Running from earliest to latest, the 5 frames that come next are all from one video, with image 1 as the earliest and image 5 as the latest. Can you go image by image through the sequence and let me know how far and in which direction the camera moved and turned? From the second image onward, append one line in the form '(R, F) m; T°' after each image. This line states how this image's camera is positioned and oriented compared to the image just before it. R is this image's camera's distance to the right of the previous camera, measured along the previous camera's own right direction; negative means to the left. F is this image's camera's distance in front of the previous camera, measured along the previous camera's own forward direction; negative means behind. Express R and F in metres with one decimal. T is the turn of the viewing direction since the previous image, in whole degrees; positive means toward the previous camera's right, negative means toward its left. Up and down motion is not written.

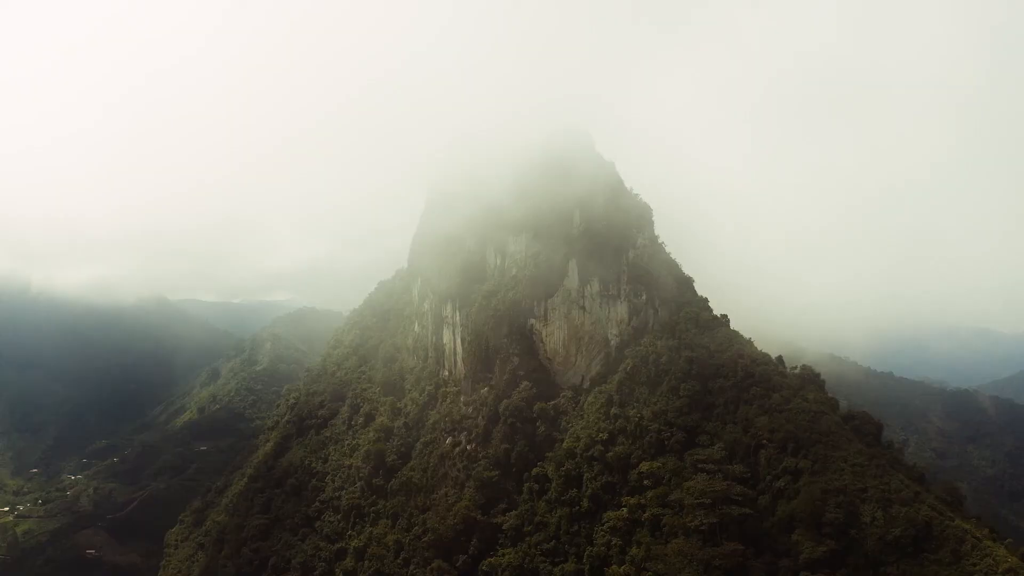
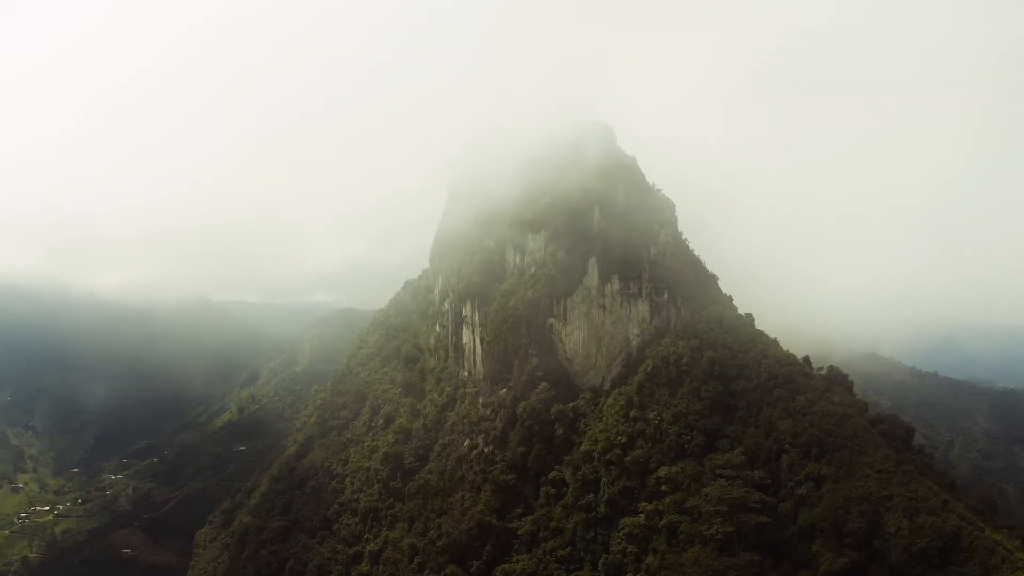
(+1.2, +0.8) m; -3°
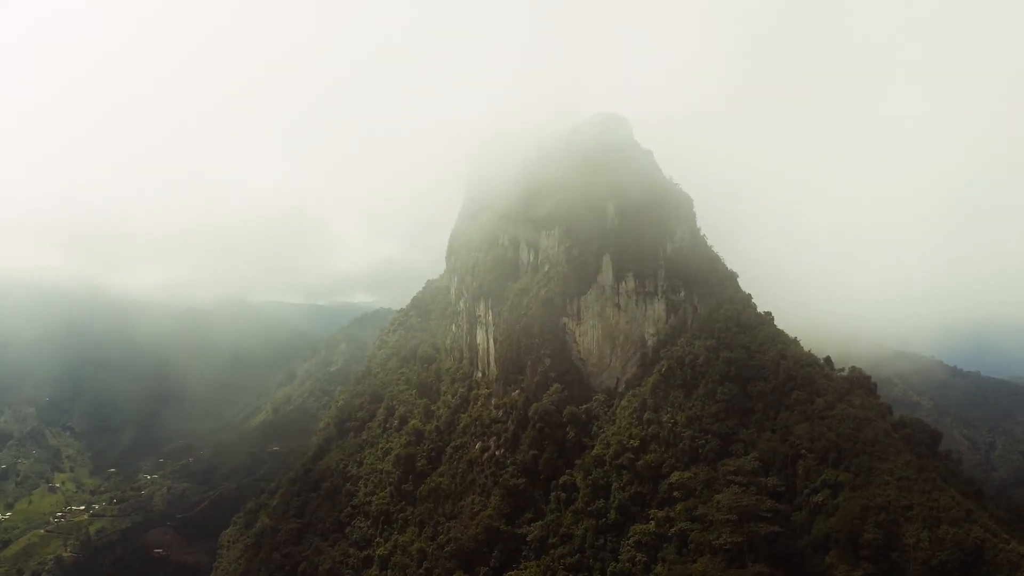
(+1.5, +0.9) m; -3°
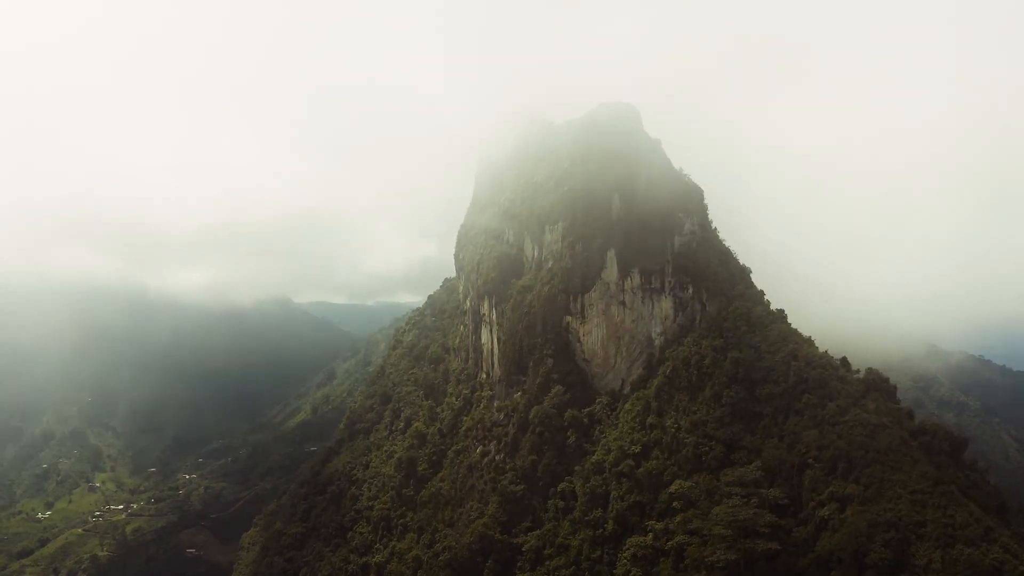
(+2.7, +1.7) m; -3°
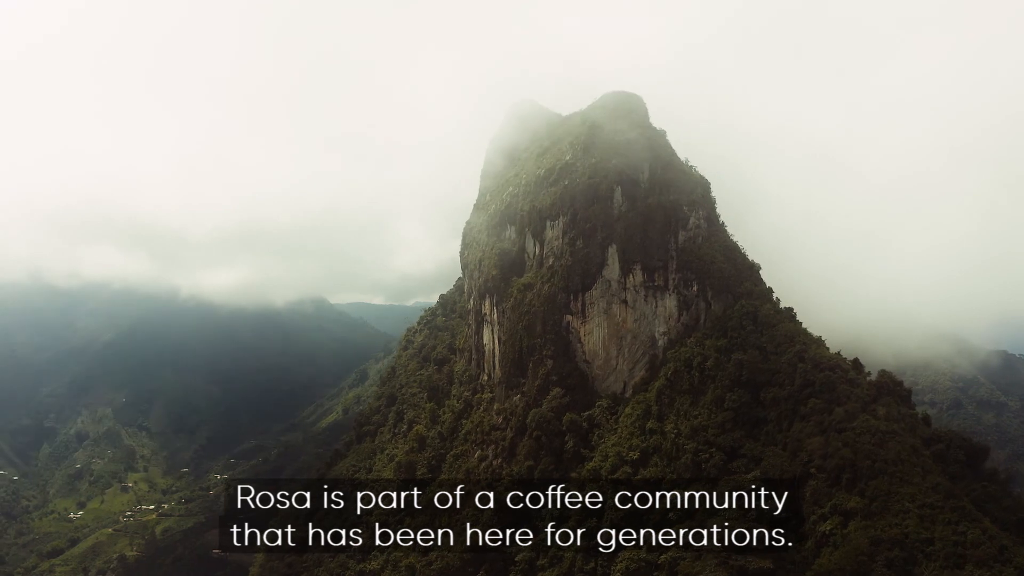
(+2.4, +1.5) m; -3°
